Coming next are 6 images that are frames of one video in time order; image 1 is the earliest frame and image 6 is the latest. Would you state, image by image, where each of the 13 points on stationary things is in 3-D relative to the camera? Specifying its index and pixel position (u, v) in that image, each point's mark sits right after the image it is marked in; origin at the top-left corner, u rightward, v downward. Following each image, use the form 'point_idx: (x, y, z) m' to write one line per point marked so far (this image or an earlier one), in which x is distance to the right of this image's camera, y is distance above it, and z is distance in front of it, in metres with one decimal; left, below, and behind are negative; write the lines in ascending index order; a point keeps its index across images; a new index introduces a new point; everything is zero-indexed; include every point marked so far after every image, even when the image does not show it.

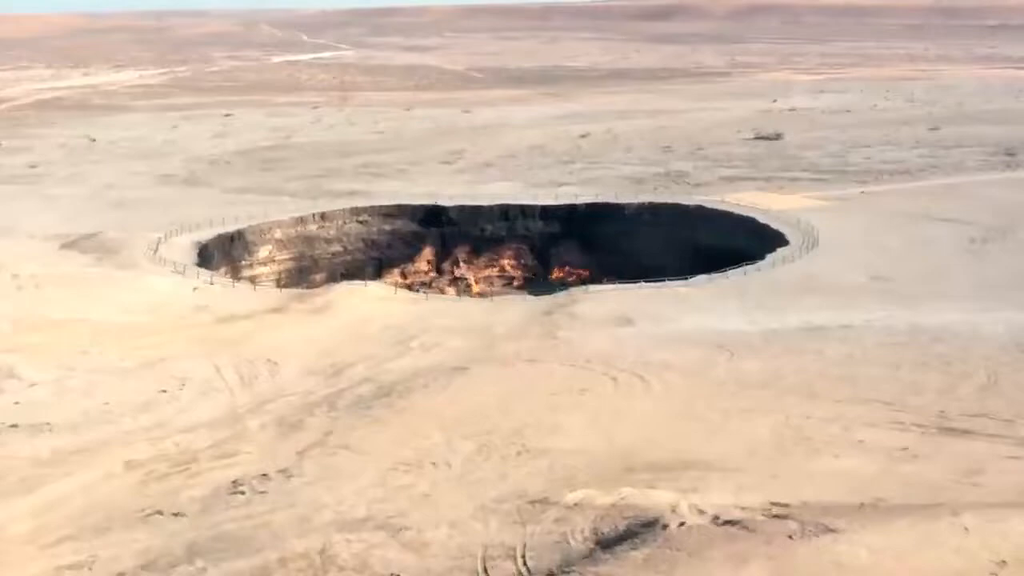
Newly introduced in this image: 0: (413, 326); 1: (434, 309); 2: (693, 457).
0: (-0.8, -0.3, +16.9) m
1: (-0.7, -0.2, +17.8) m
2: (+1.0, -1.0, +11.5) m
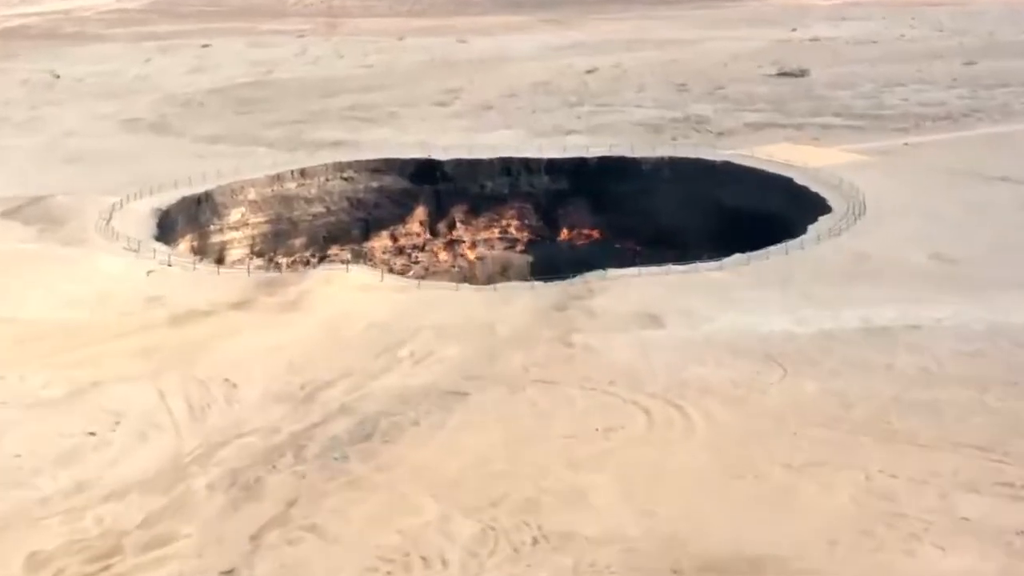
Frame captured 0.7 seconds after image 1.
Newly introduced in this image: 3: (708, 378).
0: (-0.8, -0.3, +14.4) m
1: (-0.6, -0.1, +15.2) m
2: (+1.1, -1.2, +8.9) m
3: (+1.2, -0.6, +12.6) m
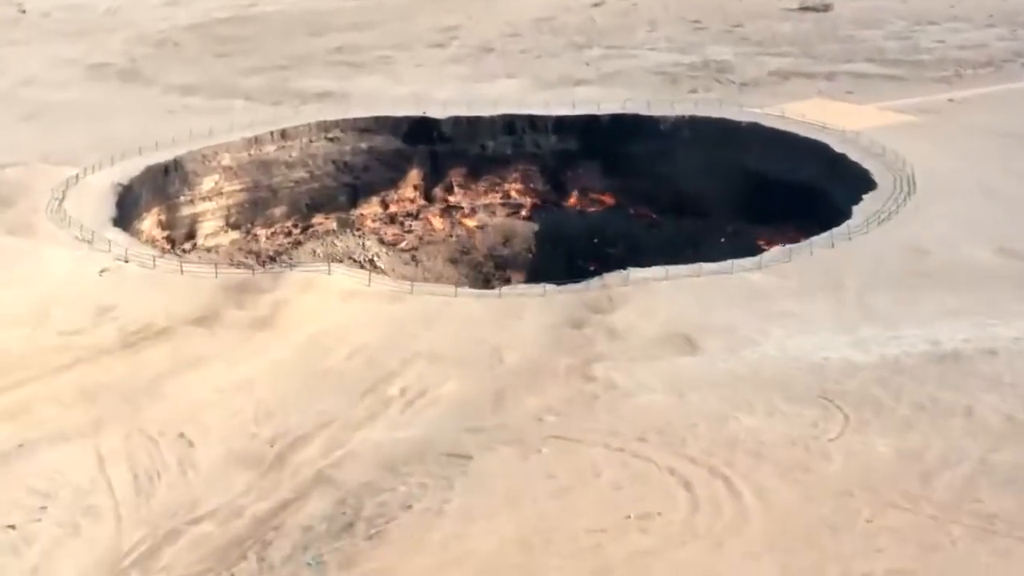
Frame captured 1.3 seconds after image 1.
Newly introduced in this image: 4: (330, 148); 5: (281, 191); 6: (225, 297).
0: (-0.7, -0.4, +12.3) m
1: (-0.6, -0.1, +13.2) m
2: (+1.2, -1.5, +6.9) m
3: (+1.3, -0.8, +10.6) m
4: (-1.8, +1.4, +19.6) m
5: (-2.2, +0.9, +19.2) m
6: (-1.9, -0.1, +13.3) m
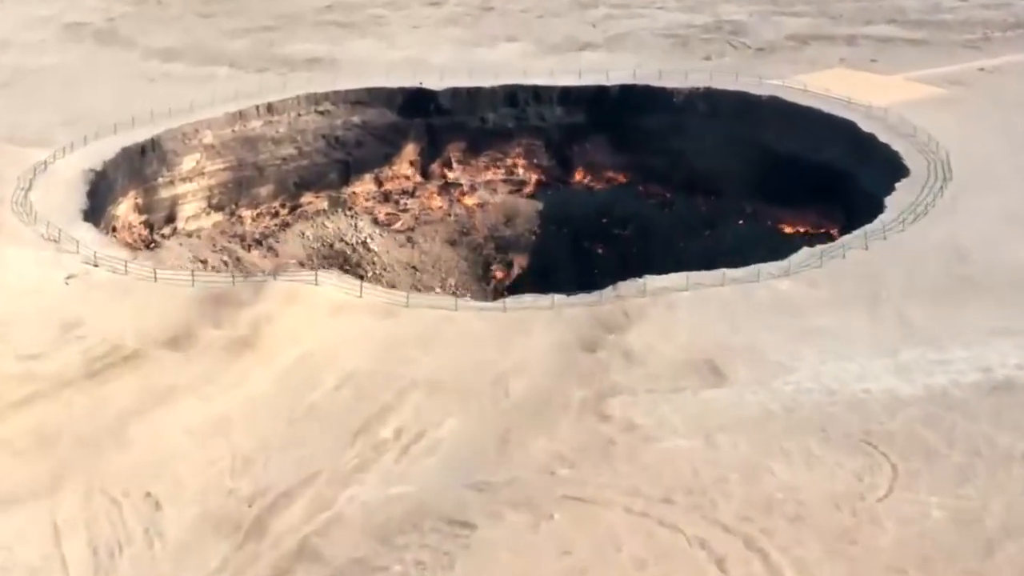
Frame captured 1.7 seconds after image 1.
0: (-0.7, -0.5, +11.1) m
1: (-0.6, -0.2, +12.0) m
2: (+1.2, -1.9, +5.8) m
3: (+1.3, -1.0, +9.4) m
4: (-1.8, +1.5, +18.4) m
5: (-2.2, +1.1, +17.9) m
6: (-1.9, -0.1, +12.1) m
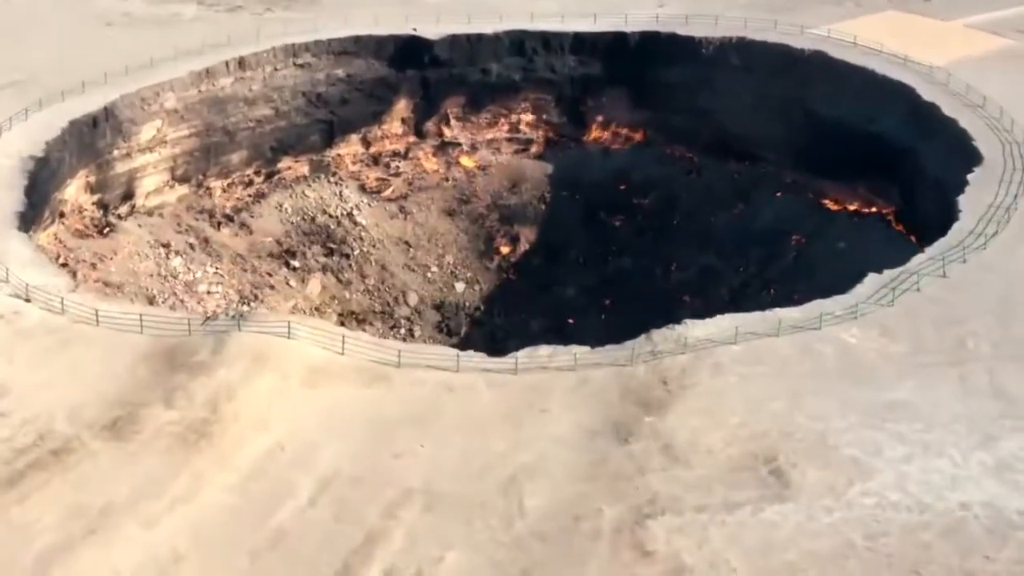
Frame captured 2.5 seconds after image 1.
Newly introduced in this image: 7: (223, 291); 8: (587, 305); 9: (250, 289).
0: (-0.6, -0.9, +9.1) m
1: (-0.5, -0.6, +9.9) m
2: (+1.3, -2.7, +3.9) m
3: (+1.4, -1.5, +7.4) m
4: (-1.7, +1.7, +16.1) m
5: (-2.1, +1.2, +15.7) m
6: (-1.8, -0.5, +10.0) m
7: (-2.1, 0.0, +14.7) m
8: (+0.6, -0.1, +15.6) m
9: (-1.9, 0.0, +14.9) m
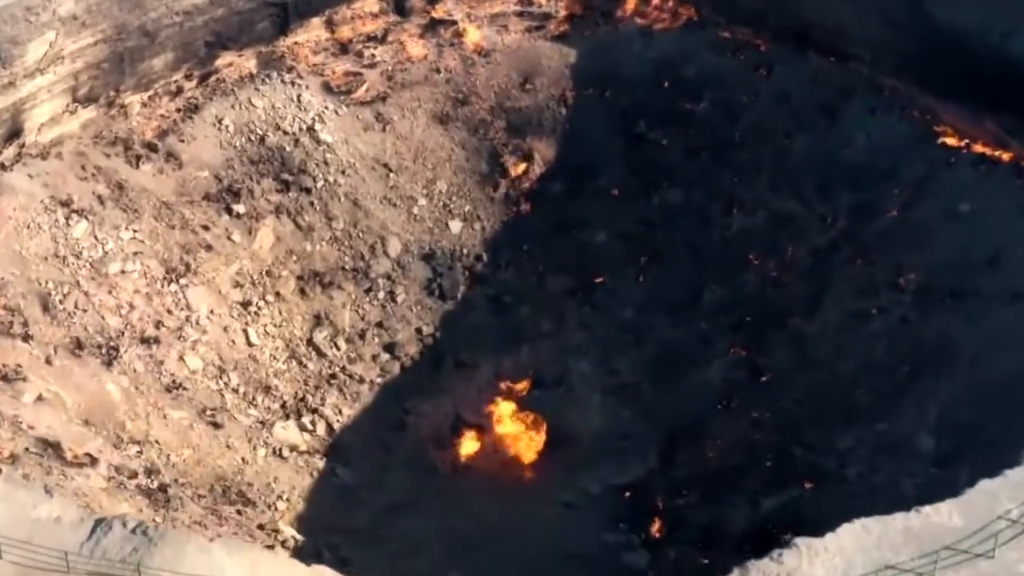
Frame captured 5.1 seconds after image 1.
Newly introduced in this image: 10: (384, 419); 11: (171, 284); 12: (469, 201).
0: (-0.5, -2.0, +5.8) m
1: (-0.4, -1.5, +6.6) m
2: (+1.5, -4.9, +1.2) m
3: (+1.5, -3.0, +4.4) m
4: (-1.6, +2.1, +12.1) m
5: (-2.1, +1.5, +11.8) m
6: (-1.7, -1.4, +6.6) m
7: (-2.0, +0.1, +11.1) m
8: (+0.7, +0.2, +12.1) m
9: (-1.9, +0.2, +11.3) m
10: (-0.7, -0.8, +11.4) m
11: (-1.9, 0.0, +11.2) m
12: (-0.3, +0.5, +12.4) m
